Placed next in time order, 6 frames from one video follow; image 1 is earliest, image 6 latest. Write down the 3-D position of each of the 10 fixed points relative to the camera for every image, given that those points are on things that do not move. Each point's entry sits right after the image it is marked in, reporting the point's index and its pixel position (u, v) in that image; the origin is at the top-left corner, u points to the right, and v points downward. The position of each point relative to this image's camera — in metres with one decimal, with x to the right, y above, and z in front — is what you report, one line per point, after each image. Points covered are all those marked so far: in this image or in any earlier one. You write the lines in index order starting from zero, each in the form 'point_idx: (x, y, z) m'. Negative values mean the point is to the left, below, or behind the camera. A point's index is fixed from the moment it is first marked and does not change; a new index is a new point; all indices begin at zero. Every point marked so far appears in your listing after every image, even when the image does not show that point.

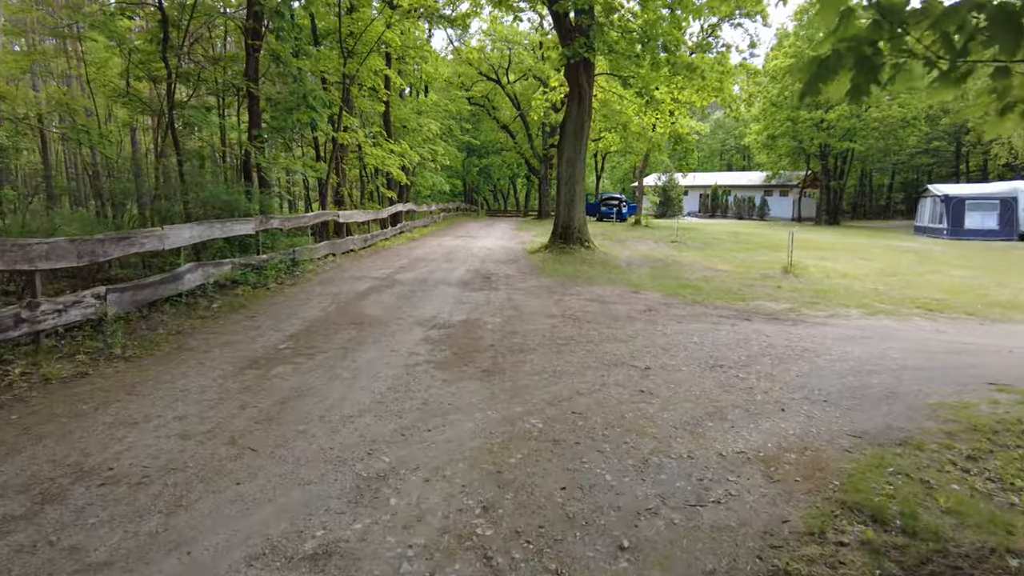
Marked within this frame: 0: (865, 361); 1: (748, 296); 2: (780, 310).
0: (+2.8, -0.6, +5.3) m
1: (+3.1, -0.1, +8.7) m
2: (+3.1, -0.3, +7.6) m
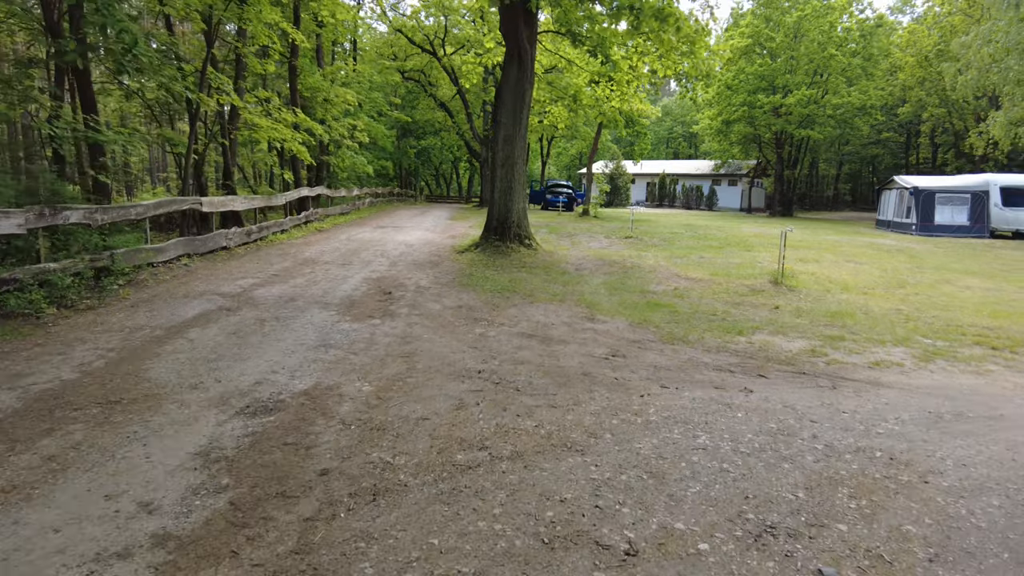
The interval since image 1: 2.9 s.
0: (+2.2, -0.9, +2.9) m
1: (+2.2, -0.3, +6.3) m
2: (+2.3, -0.5, +5.2) m
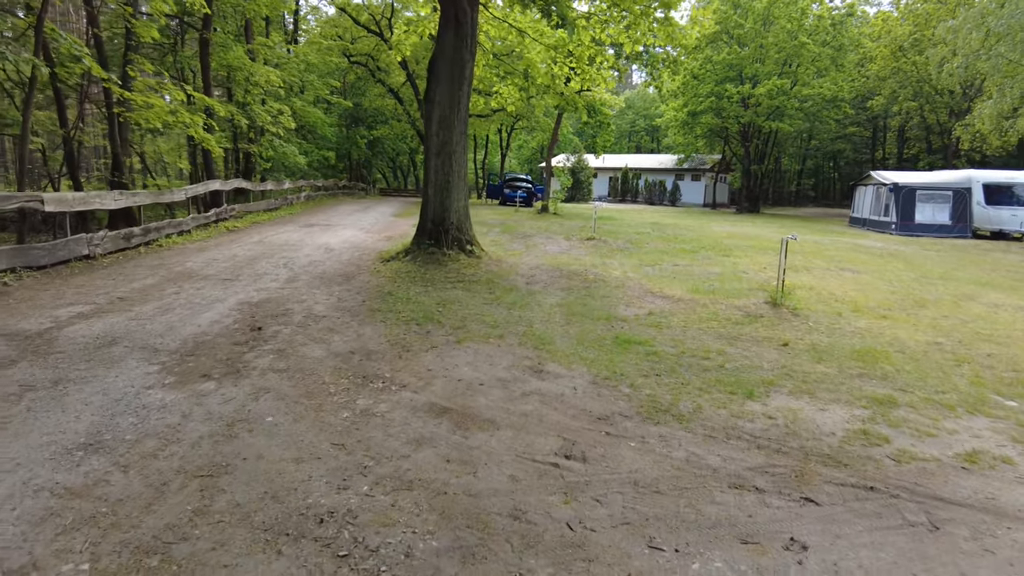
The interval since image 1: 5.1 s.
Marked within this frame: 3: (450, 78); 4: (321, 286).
0: (+1.8, -1.2, +1.1) m
1: (+1.6, -0.6, +4.5) m
2: (+1.8, -0.8, +3.5) m
3: (-0.8, +2.7, +8.7) m
4: (-2.0, 0.0, +7.0) m
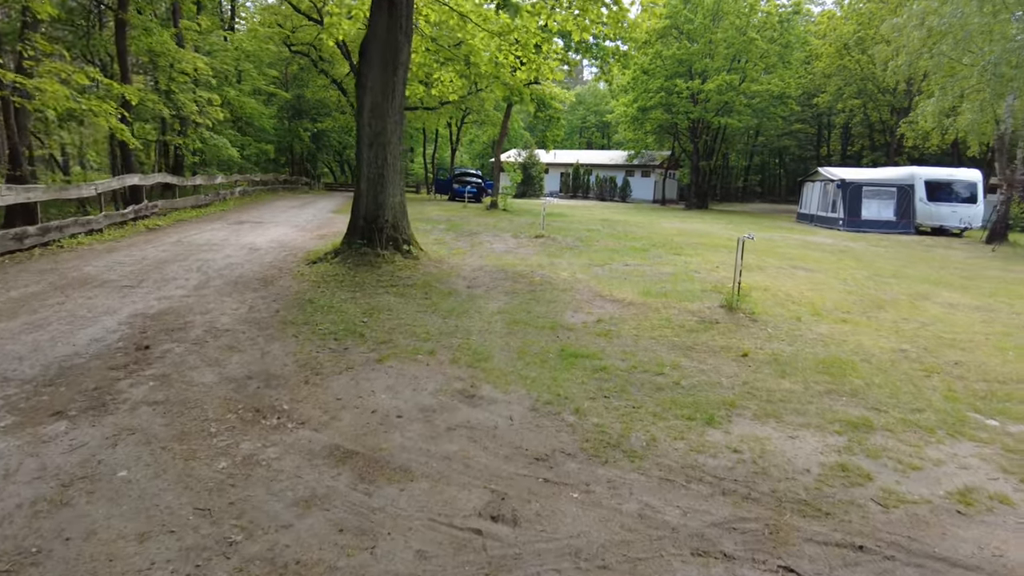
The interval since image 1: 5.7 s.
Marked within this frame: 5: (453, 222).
0: (+1.6, -1.2, +0.7) m
1: (+1.2, -0.7, +4.0) m
2: (+1.4, -0.8, +3.0) m
3: (-1.6, +2.7, +7.9) m
4: (-2.6, -0.1, +6.3) m
5: (-1.3, +1.5, +14.7) m
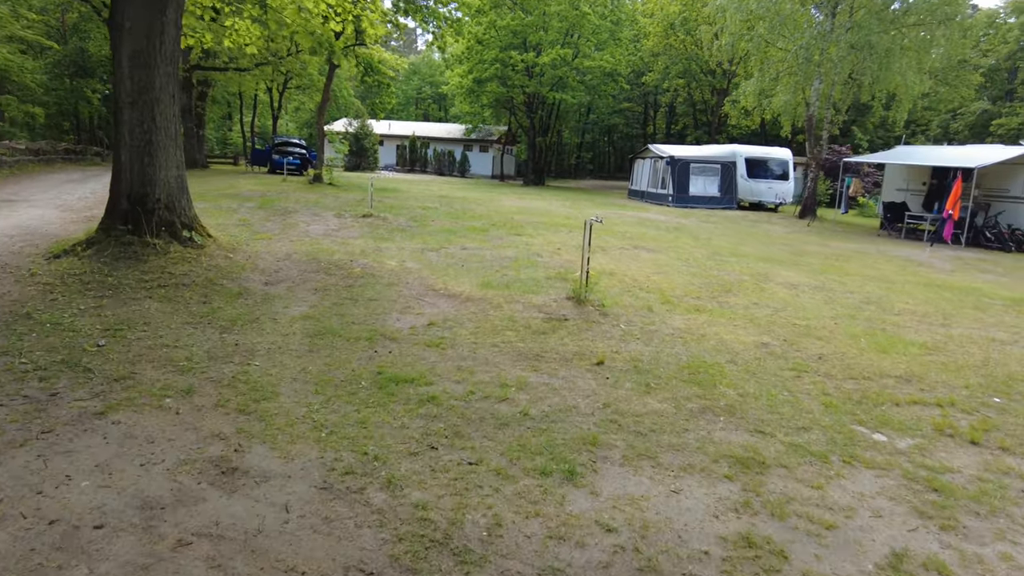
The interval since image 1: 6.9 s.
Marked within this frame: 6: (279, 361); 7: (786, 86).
0: (+1.5, -1.4, 0.0) m
1: (+0.3, -0.7, +3.1) m
2: (+0.7, -0.9, +2.2) m
3: (-3.4, +2.7, +6.2) m
4: (-4.0, -0.1, +4.4) m
5: (-4.7, +1.7, +12.9) m
6: (-1.4, -0.4, +3.9) m
7: (+6.9, +5.1, +16.9) m
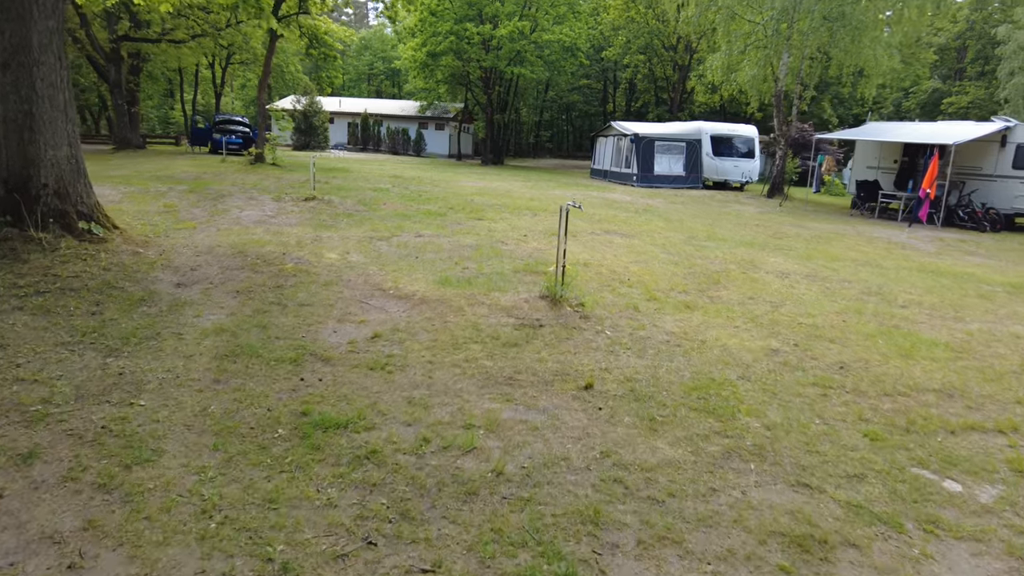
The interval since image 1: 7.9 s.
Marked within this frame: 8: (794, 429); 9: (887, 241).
0: (+1.6, -1.5, -0.7) m
1: (+0.2, -0.7, +2.3) m
2: (+0.7, -1.0, +1.4) m
3: (-3.7, +2.7, +5.0) m
4: (-4.2, -0.2, +3.3) m
5: (-5.5, +1.9, +11.6) m
6: (-1.5, -0.5, +2.9) m
7: (+5.9, +5.6, +16.2) m
8: (+1.3, -0.6, +3.0) m
9: (+5.5, +0.7, +9.8) m
